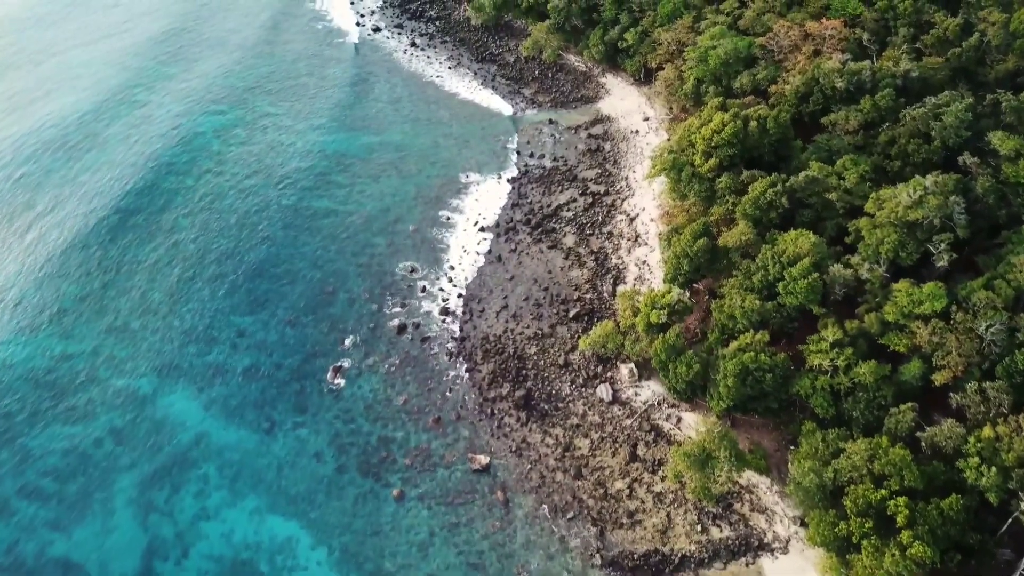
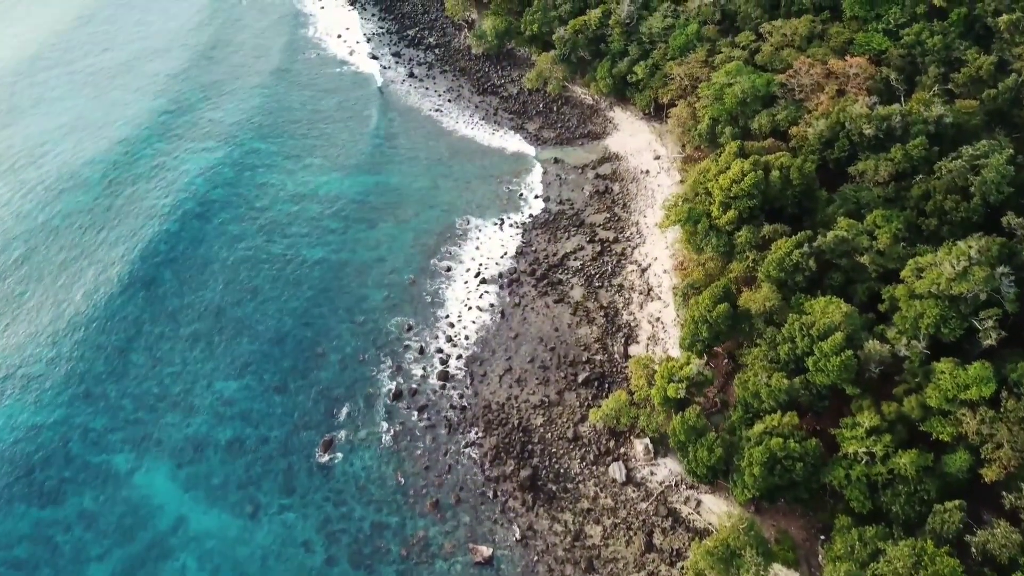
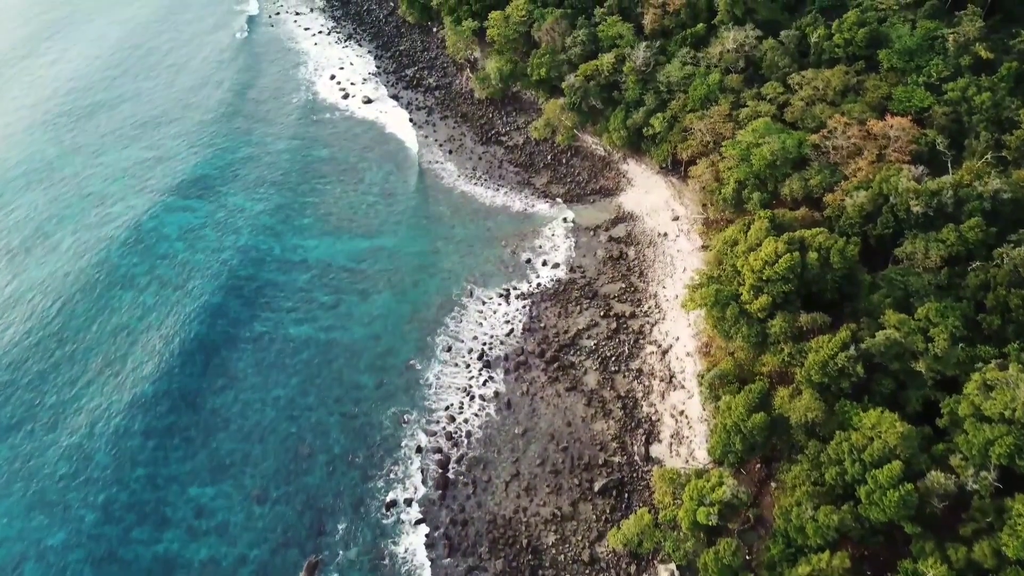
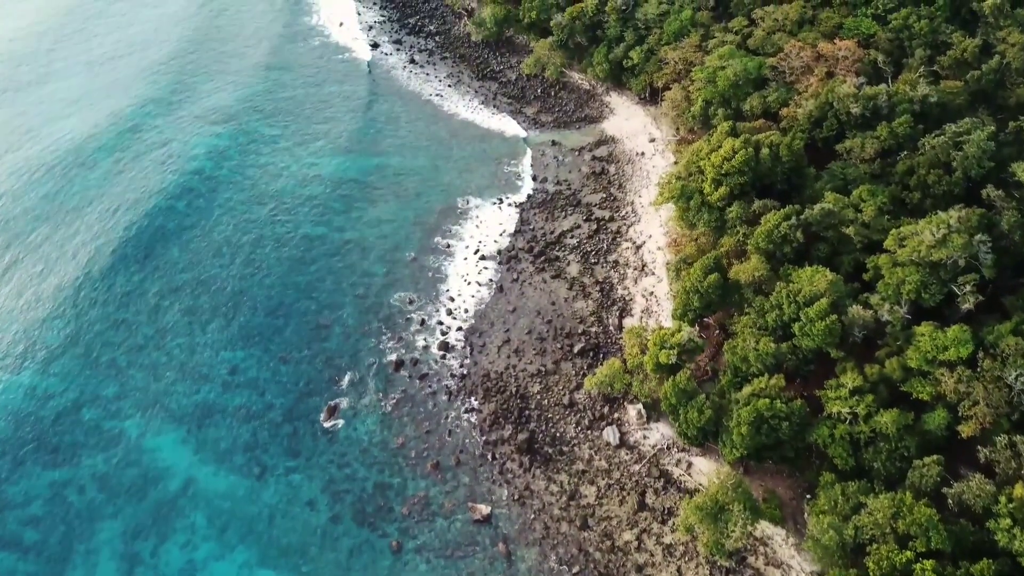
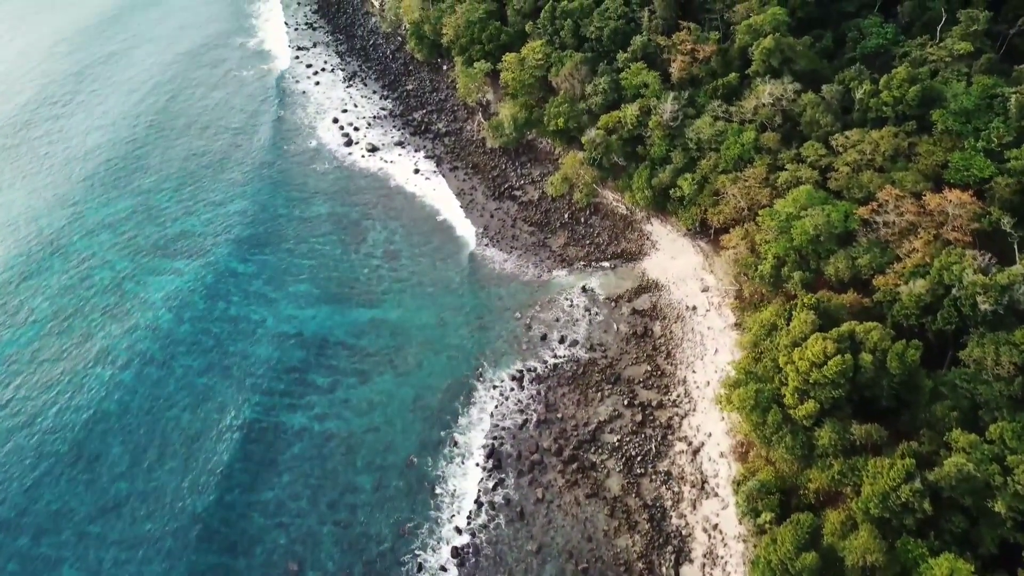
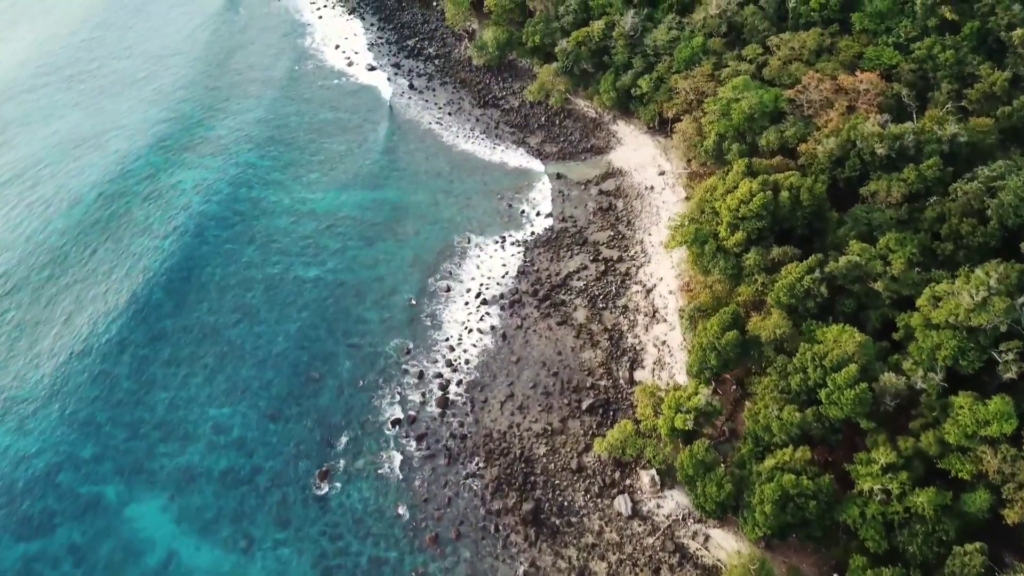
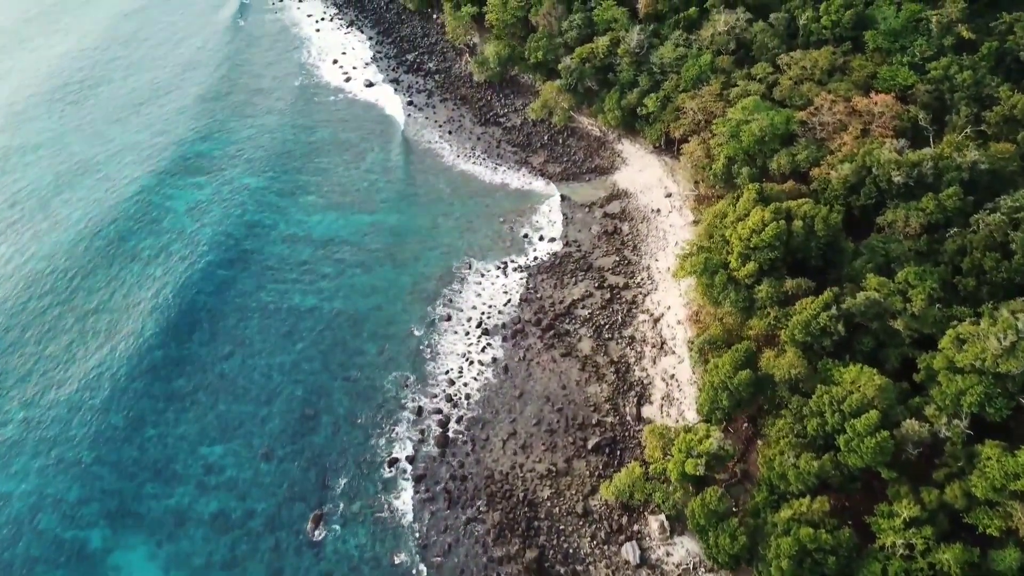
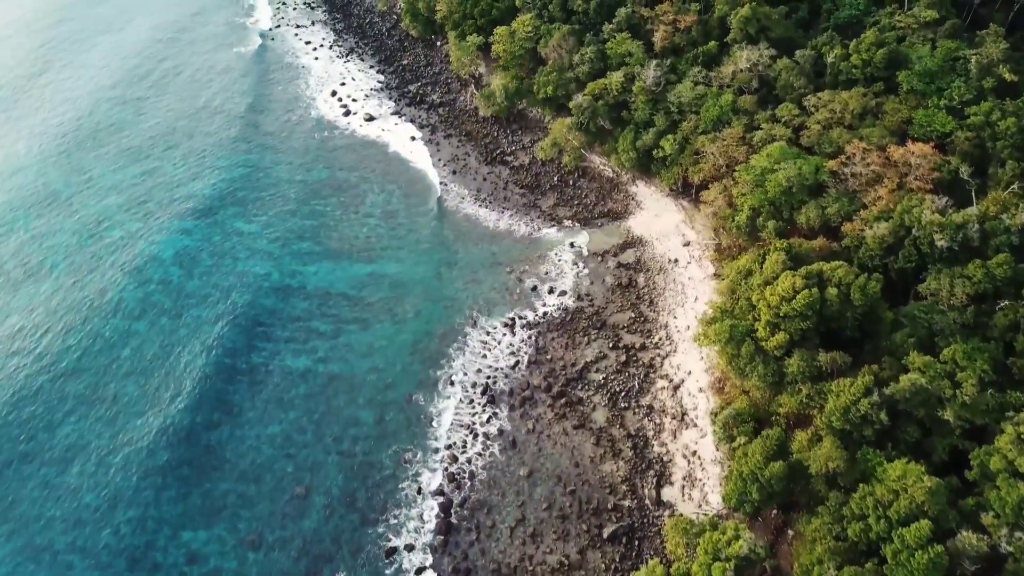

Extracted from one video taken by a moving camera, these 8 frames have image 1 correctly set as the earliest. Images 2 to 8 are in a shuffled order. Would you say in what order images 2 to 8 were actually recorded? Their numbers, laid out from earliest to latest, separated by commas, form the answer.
4, 2, 6, 7, 3, 8, 5
